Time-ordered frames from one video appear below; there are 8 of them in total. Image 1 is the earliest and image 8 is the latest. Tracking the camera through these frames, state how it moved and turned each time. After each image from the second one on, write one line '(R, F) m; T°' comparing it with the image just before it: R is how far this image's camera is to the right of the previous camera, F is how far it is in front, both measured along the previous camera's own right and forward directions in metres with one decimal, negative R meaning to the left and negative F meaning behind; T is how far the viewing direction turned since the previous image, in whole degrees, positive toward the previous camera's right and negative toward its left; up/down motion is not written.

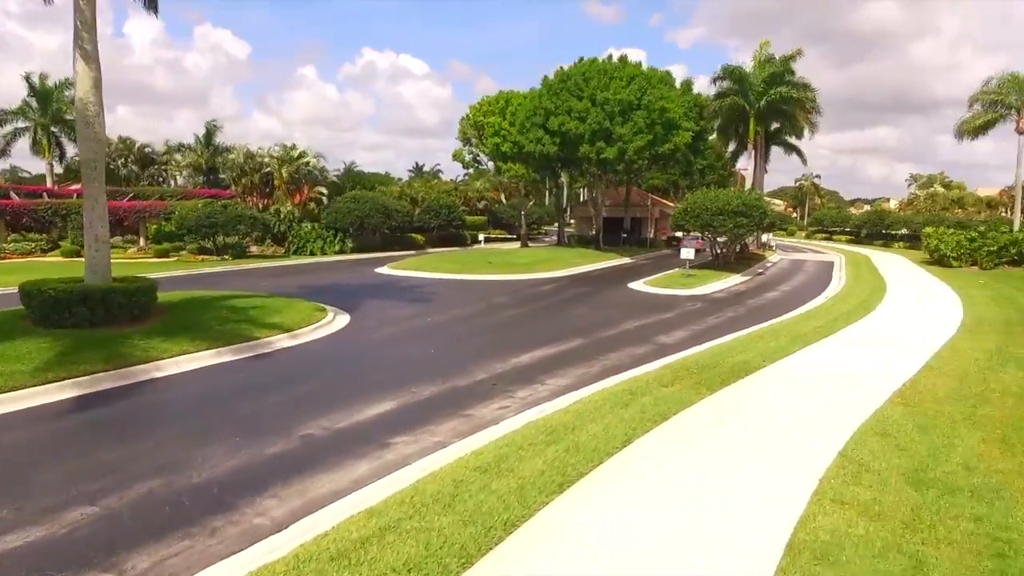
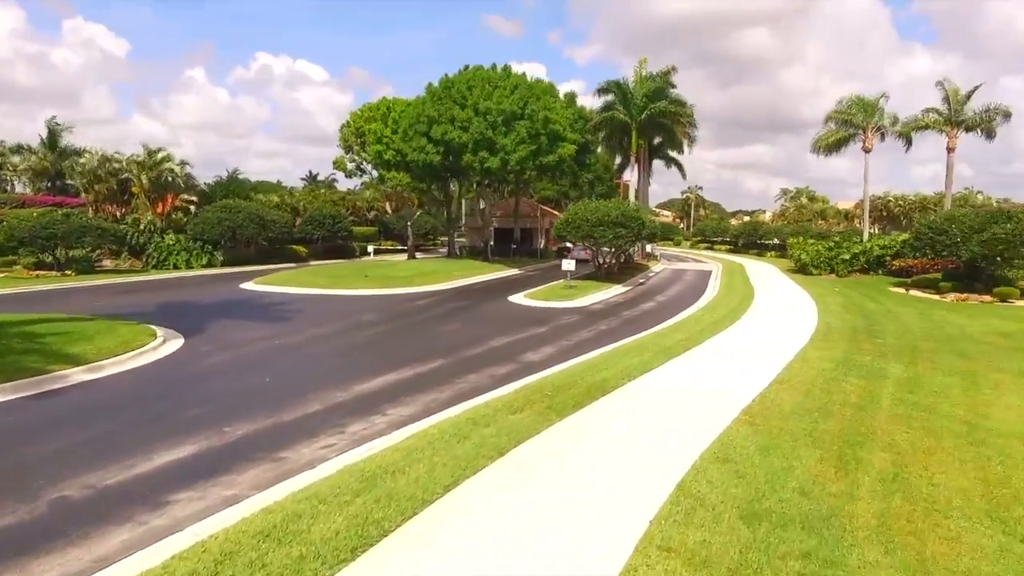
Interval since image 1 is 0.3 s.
(+0.9, +0.8) m; +9°
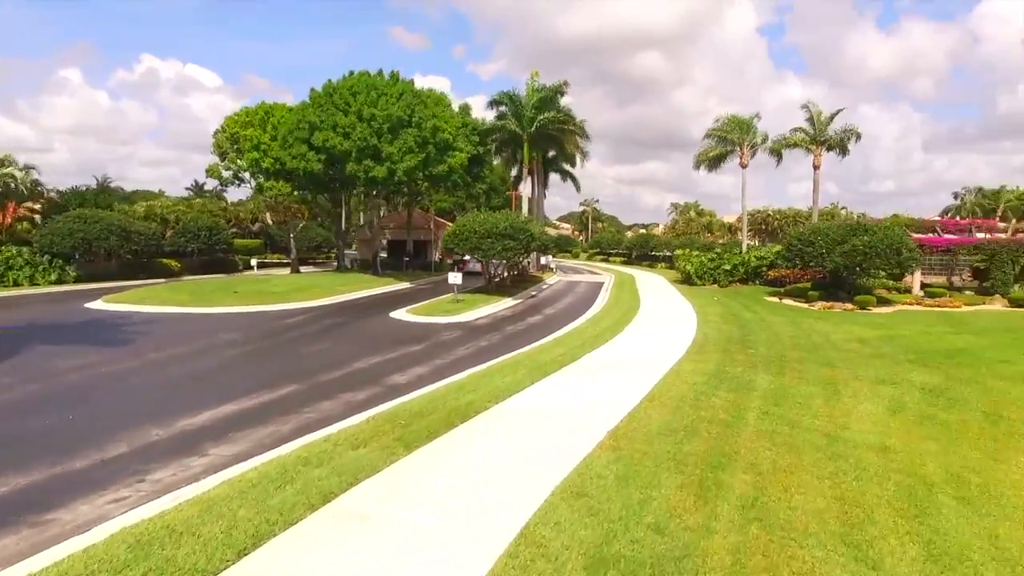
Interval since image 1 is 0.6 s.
(+0.8, +0.8) m; +8°
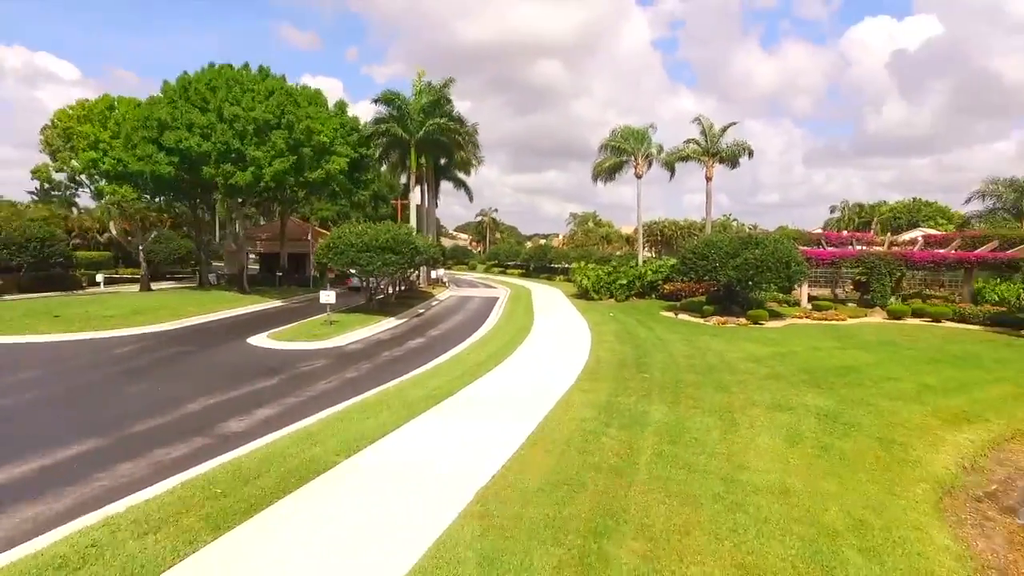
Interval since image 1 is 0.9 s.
(+0.7, +1.4) m; +8°
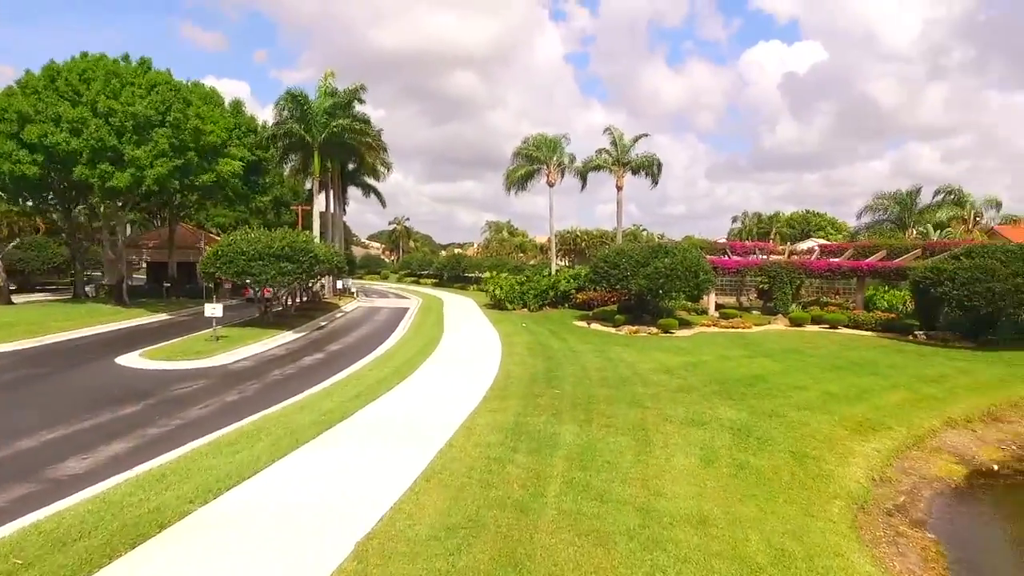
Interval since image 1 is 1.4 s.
(+0.3, +1.0) m; +7°
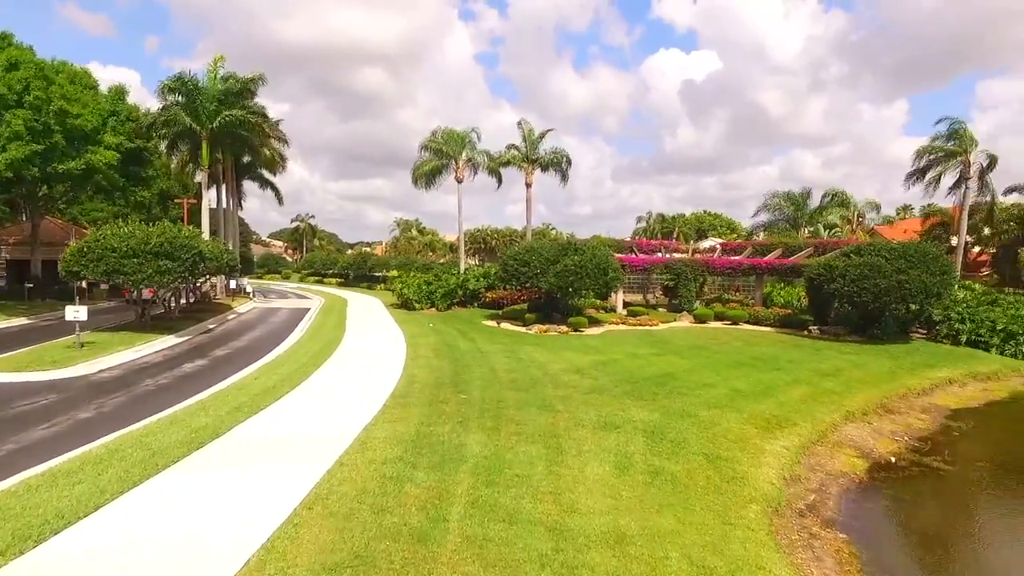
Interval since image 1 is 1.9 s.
(+0.1, +0.9) m; +8°
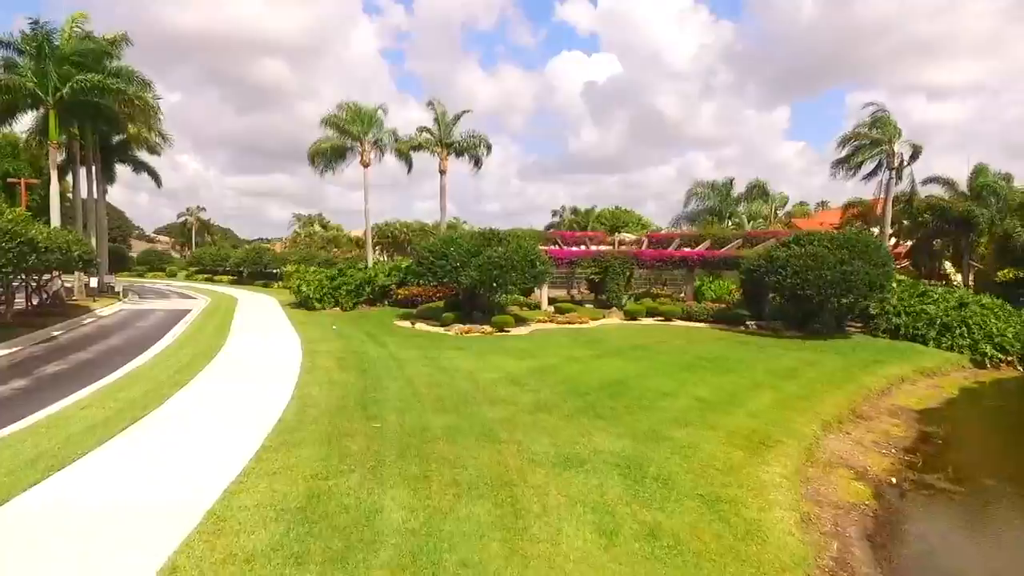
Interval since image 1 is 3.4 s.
(-0.3, +2.9) m; +8°
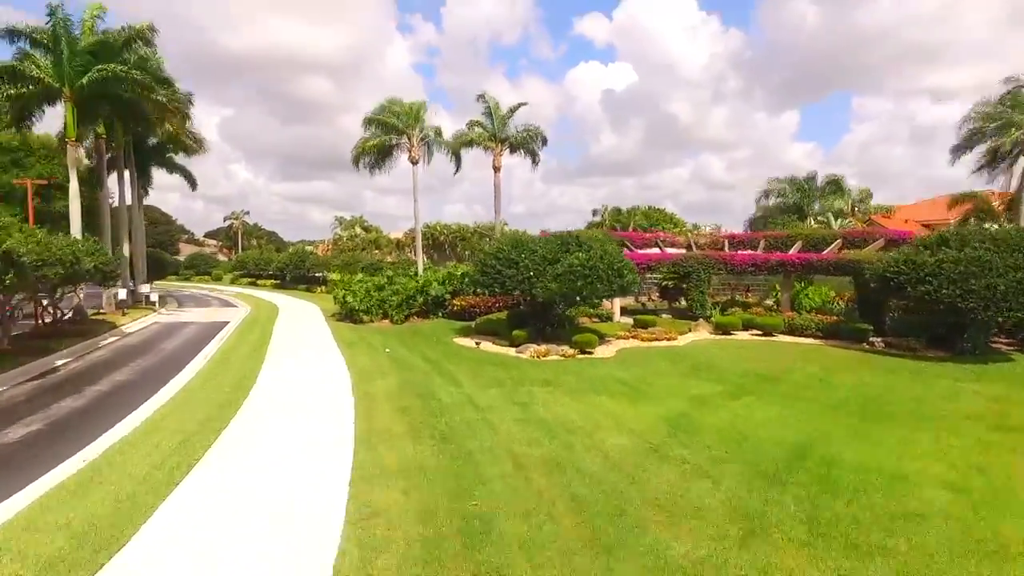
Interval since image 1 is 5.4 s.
(-1.5, +3.4) m; -3°
